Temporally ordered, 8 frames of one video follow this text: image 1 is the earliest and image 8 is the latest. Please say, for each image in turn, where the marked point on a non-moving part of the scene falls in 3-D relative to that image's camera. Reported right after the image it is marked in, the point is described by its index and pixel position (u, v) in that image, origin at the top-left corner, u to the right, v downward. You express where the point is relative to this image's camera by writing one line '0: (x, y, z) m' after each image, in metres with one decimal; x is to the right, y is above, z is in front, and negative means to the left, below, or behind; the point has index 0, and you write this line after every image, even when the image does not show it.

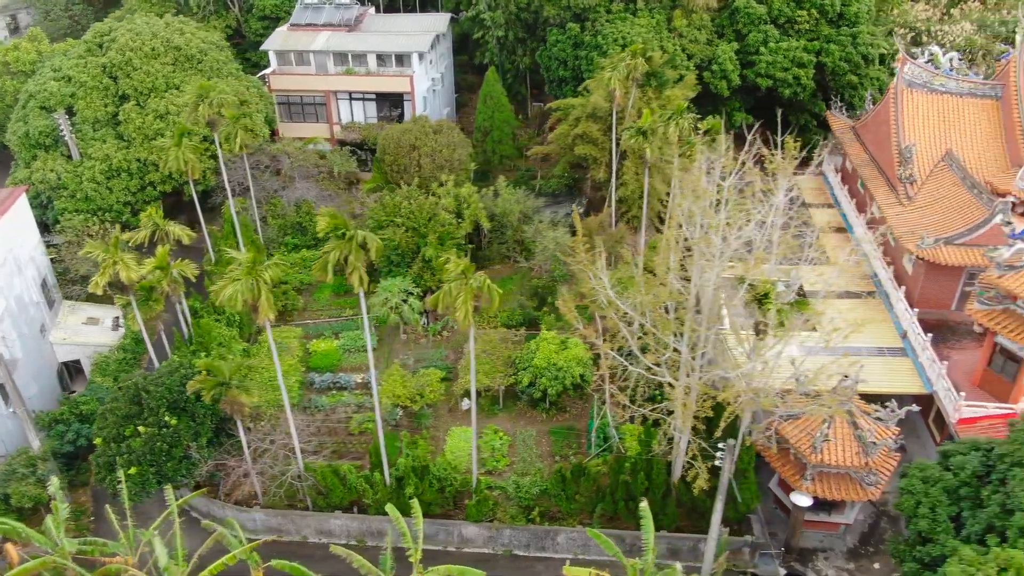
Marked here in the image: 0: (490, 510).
0: (-0.6, -5.3, +17.7) m
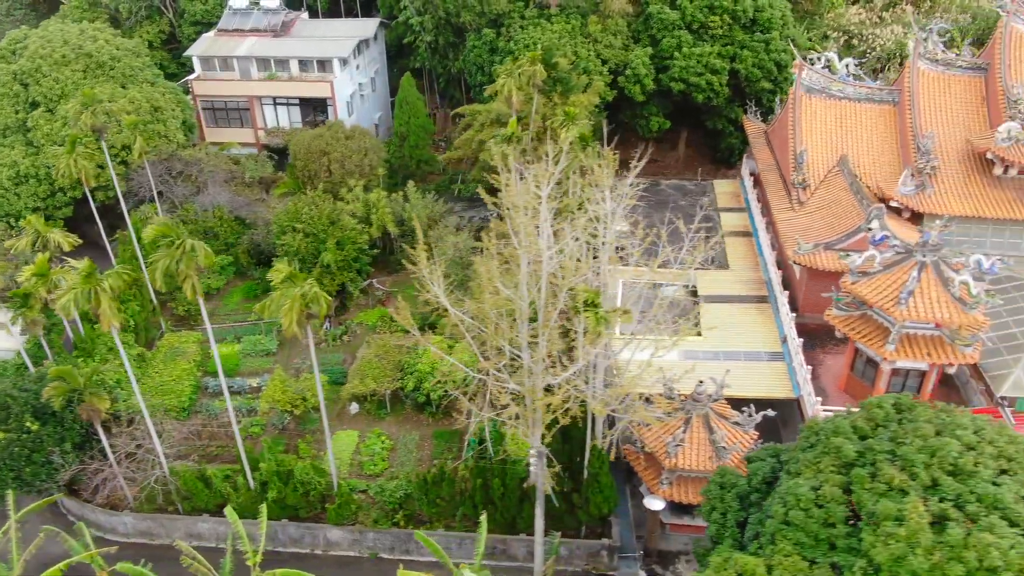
0: (-3.8, -5.4, +18.0) m
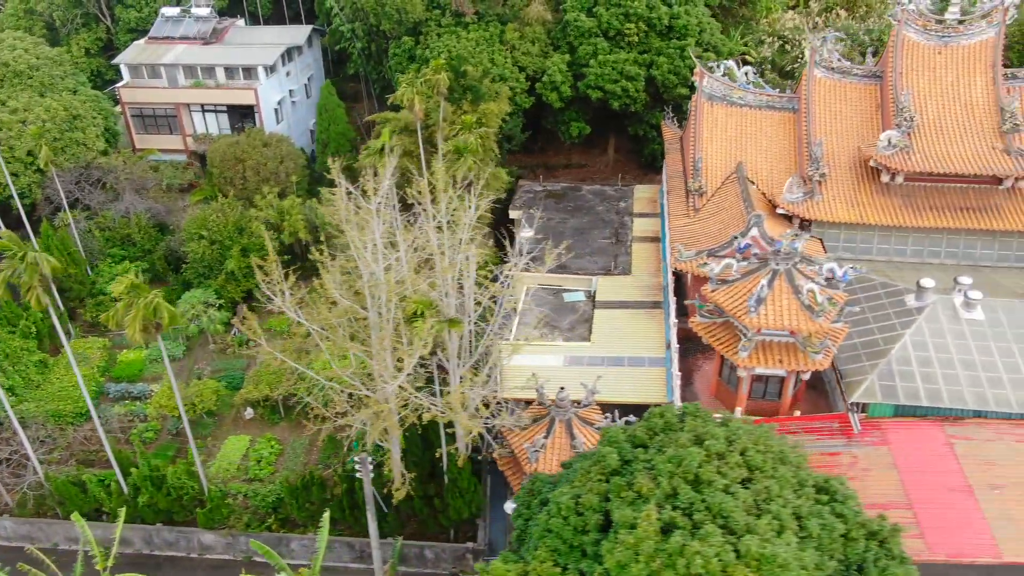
0: (-7.0, -5.6, +18.3) m
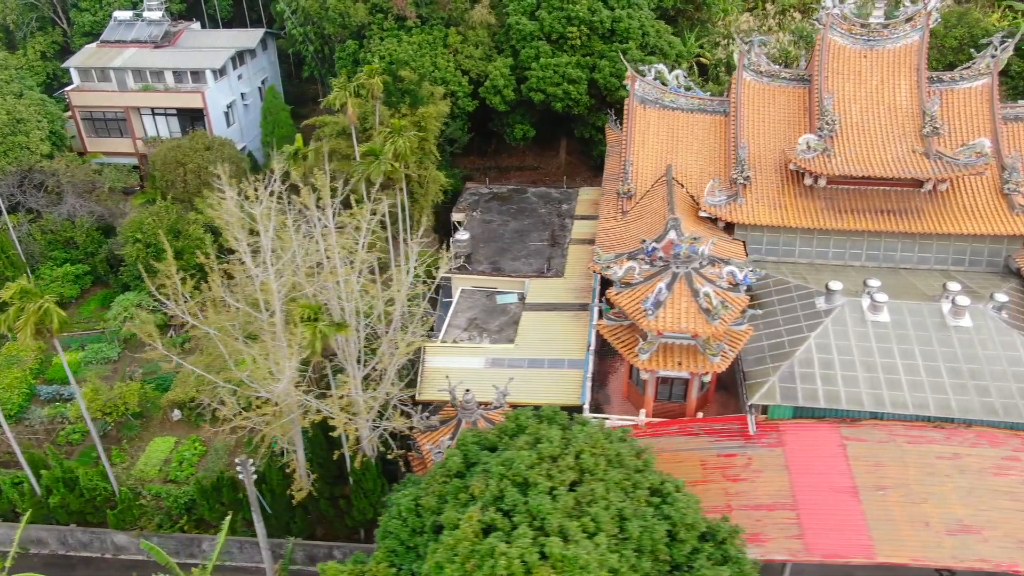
0: (-9.3, -5.7, +18.5) m
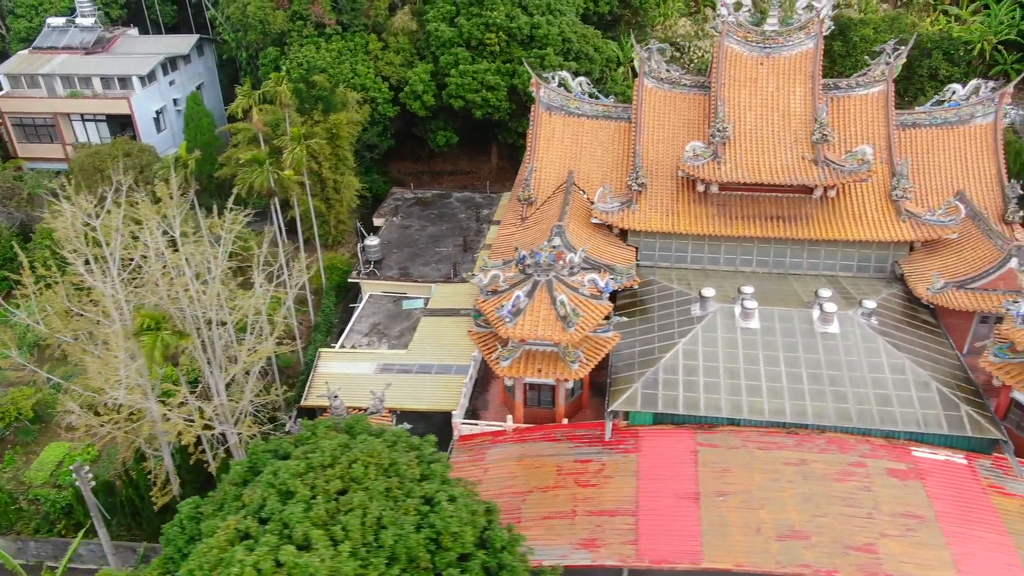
0: (-12.5, -5.9, +18.8) m
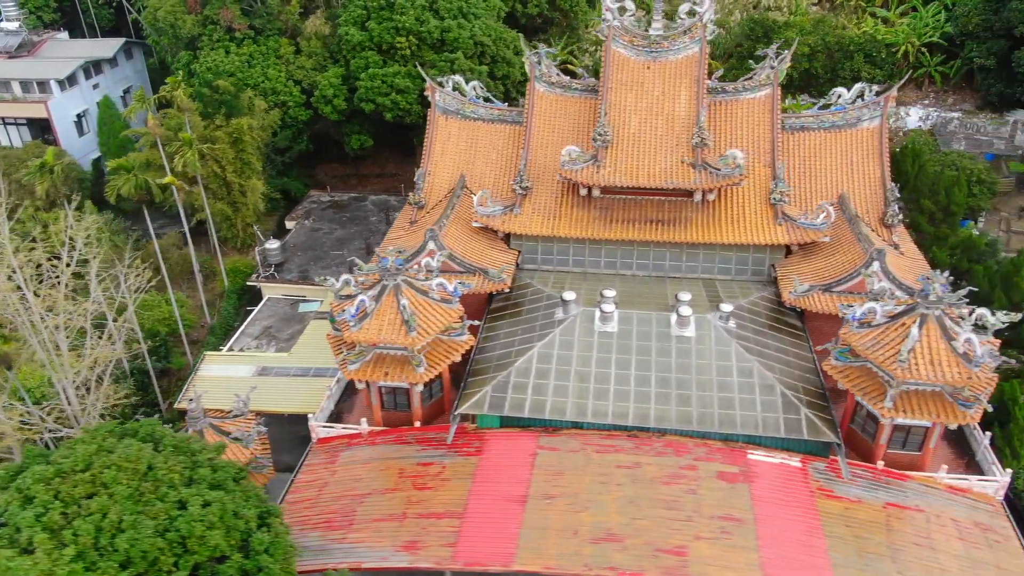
0: (-16.0, -6.0, +19.0) m
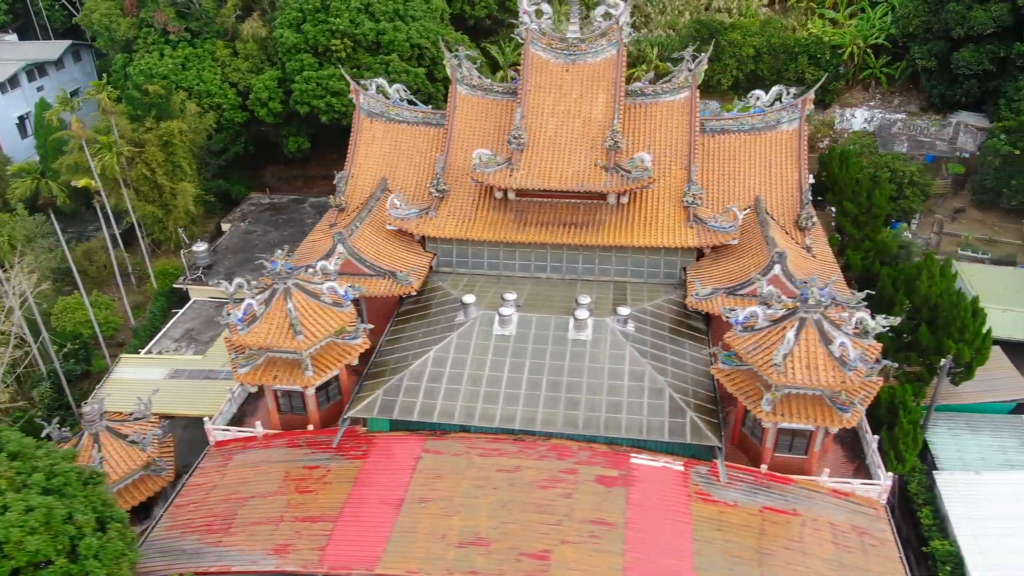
0: (-18.6, -6.1, +19.1) m
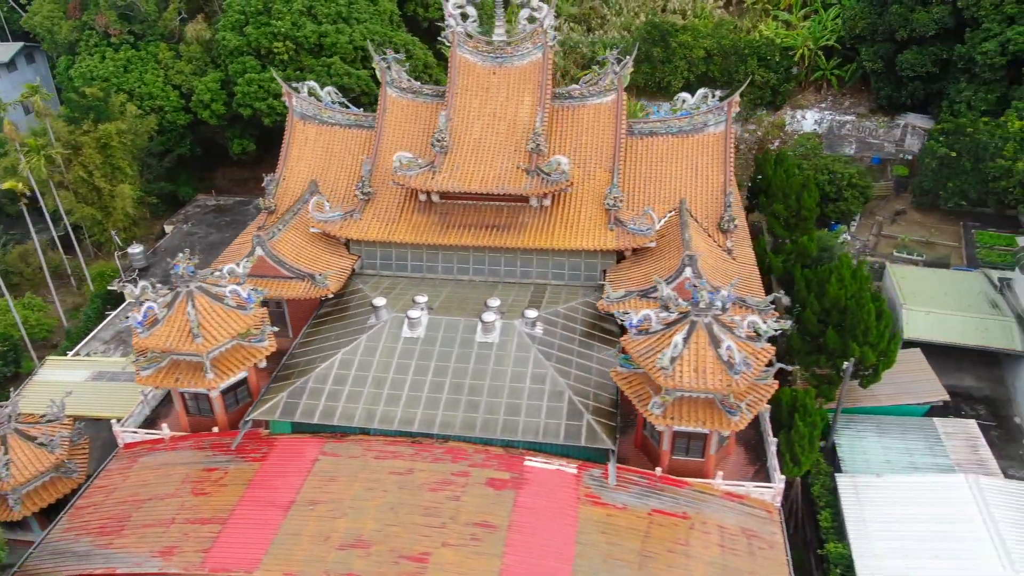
0: (-21.0, -6.2, +19.2) m
